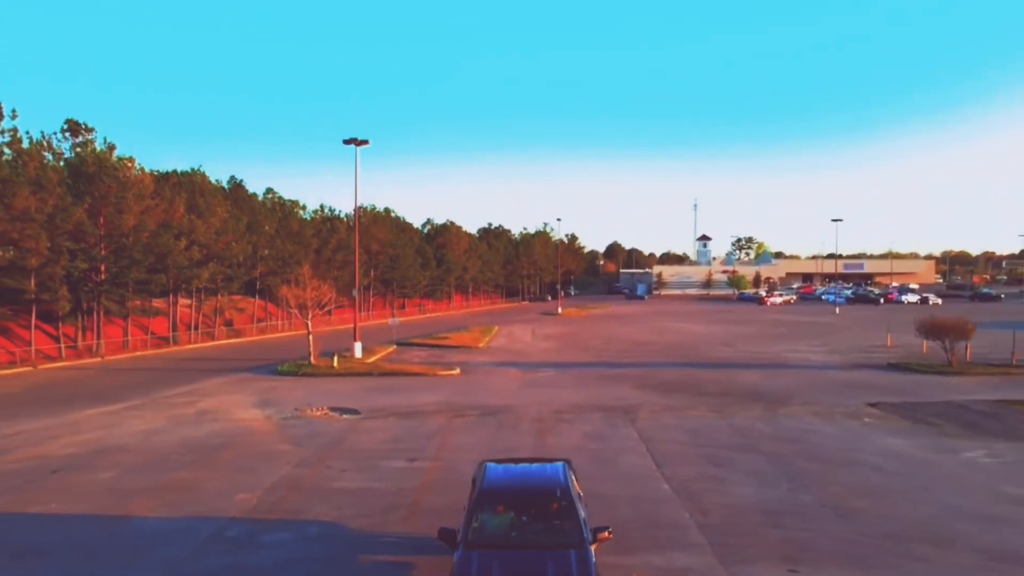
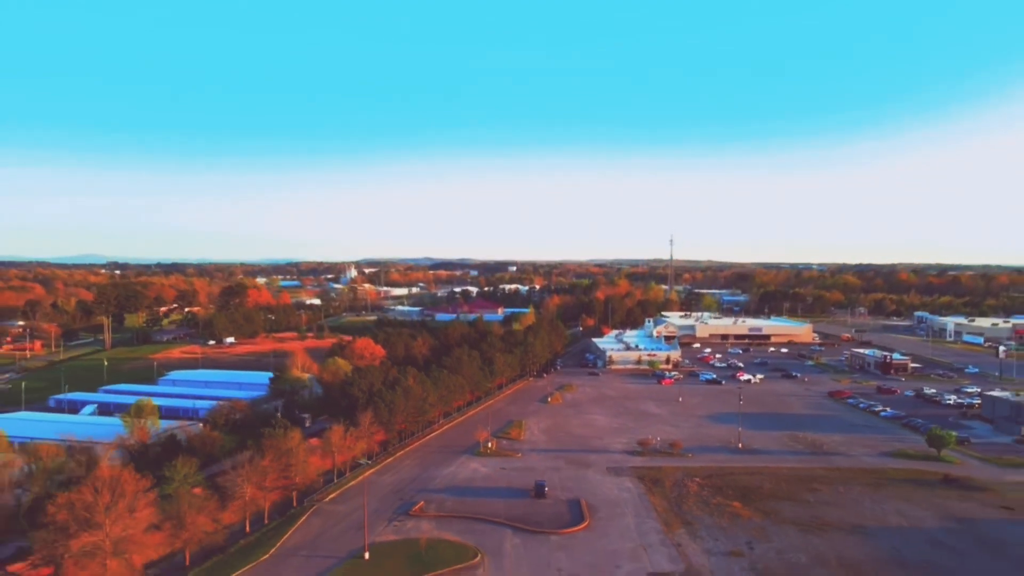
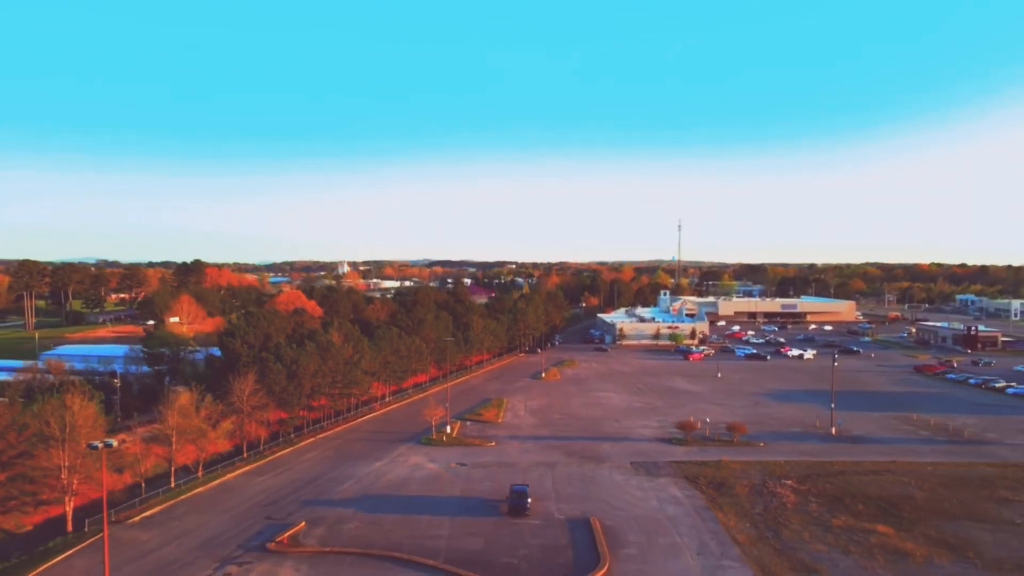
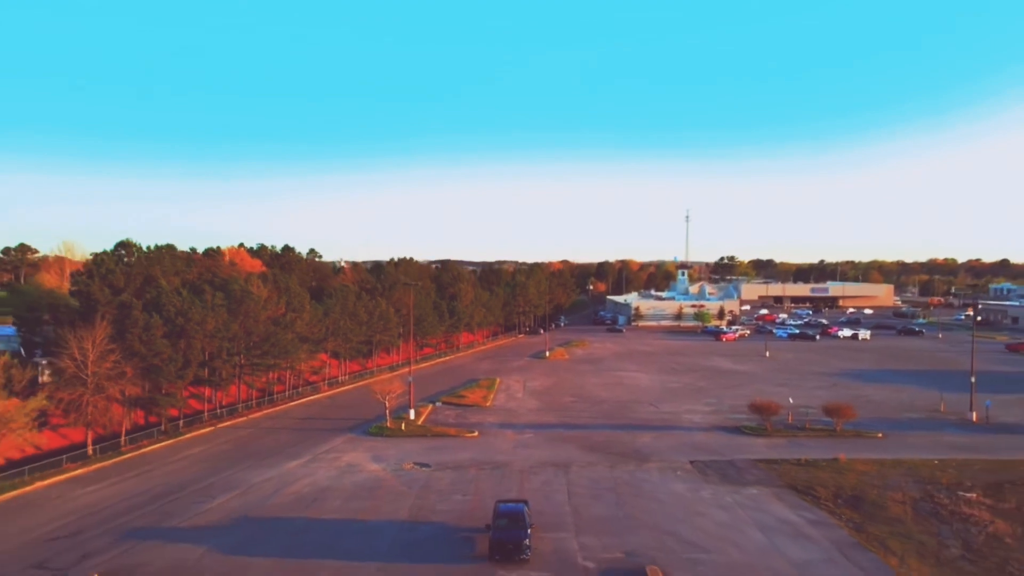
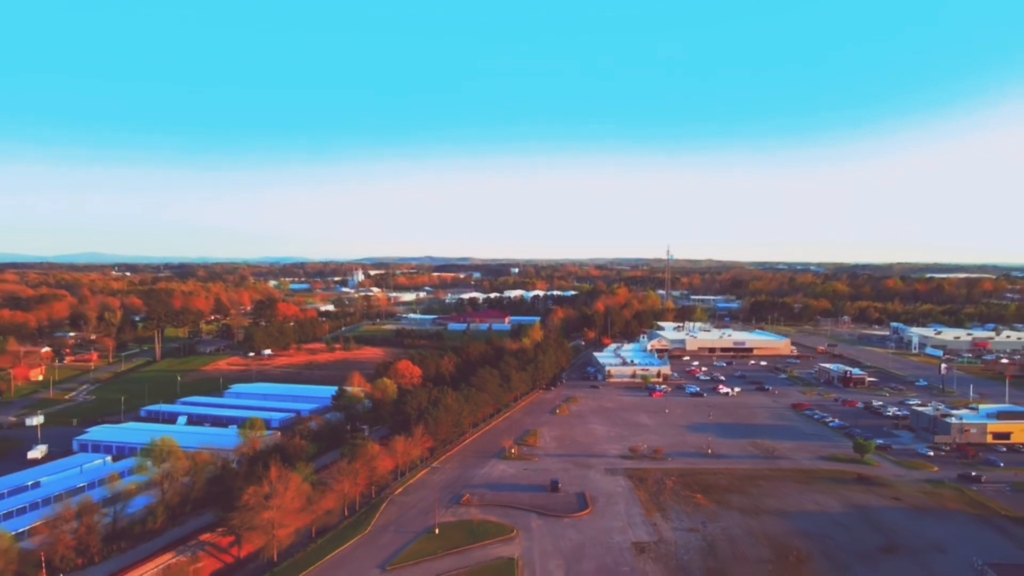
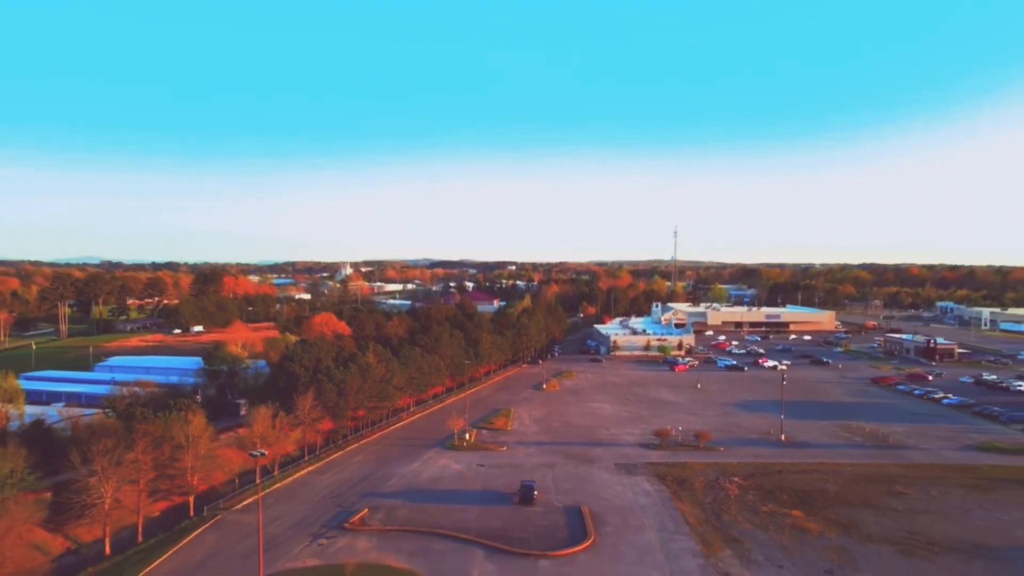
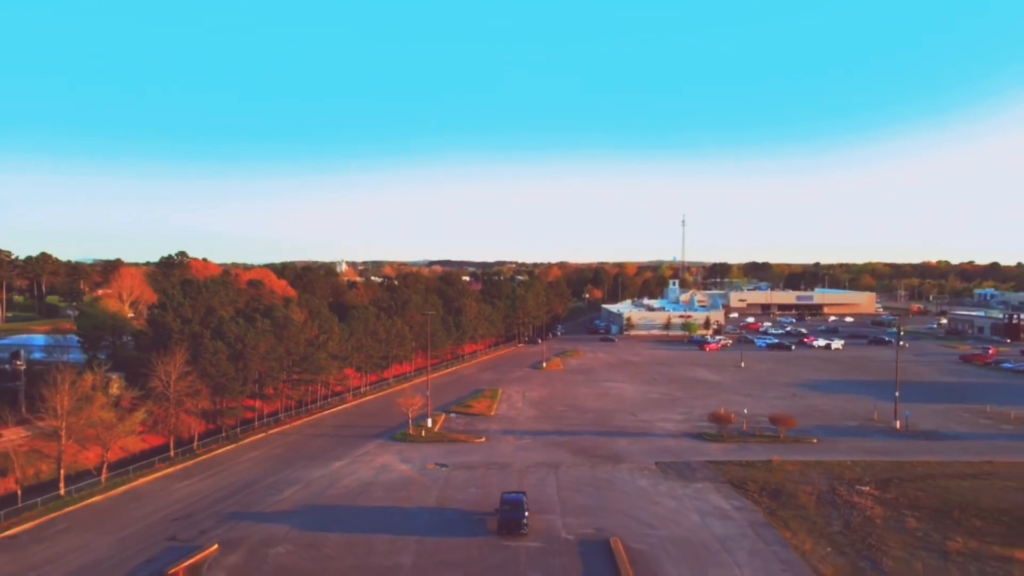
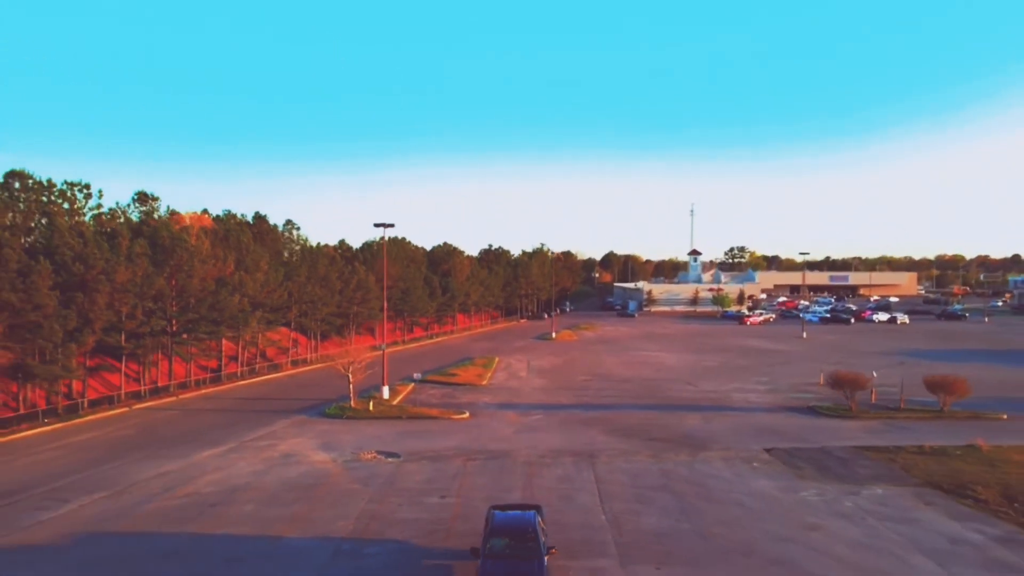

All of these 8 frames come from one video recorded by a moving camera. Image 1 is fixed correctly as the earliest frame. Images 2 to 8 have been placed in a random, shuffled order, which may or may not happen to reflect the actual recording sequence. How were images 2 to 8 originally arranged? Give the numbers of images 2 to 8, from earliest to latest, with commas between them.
8, 4, 7, 3, 6, 2, 5
